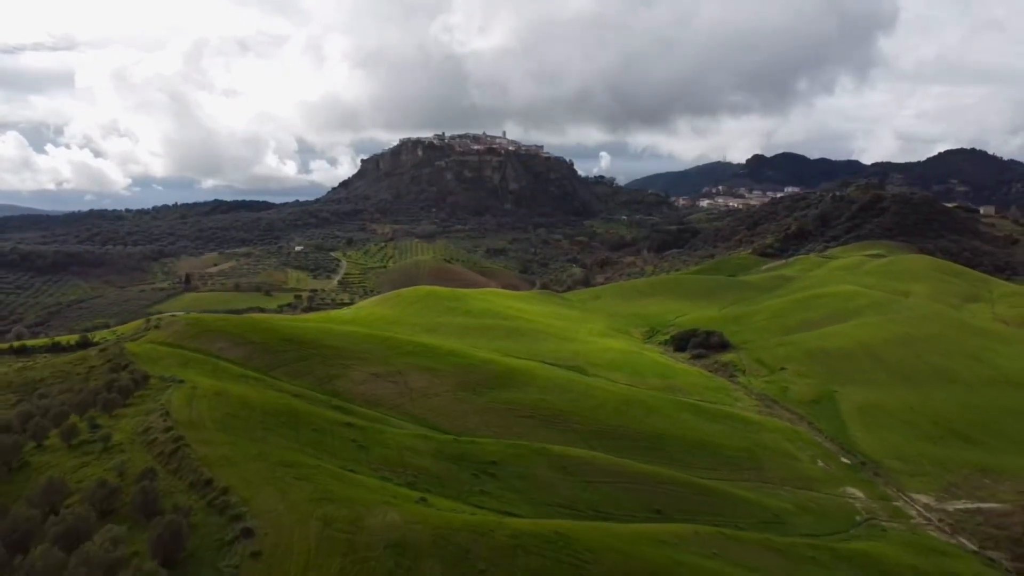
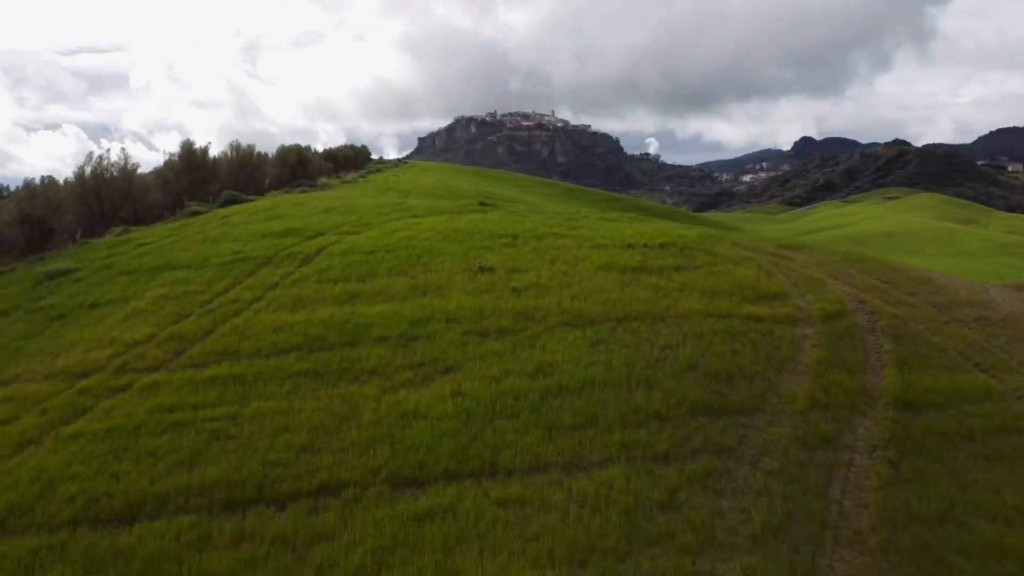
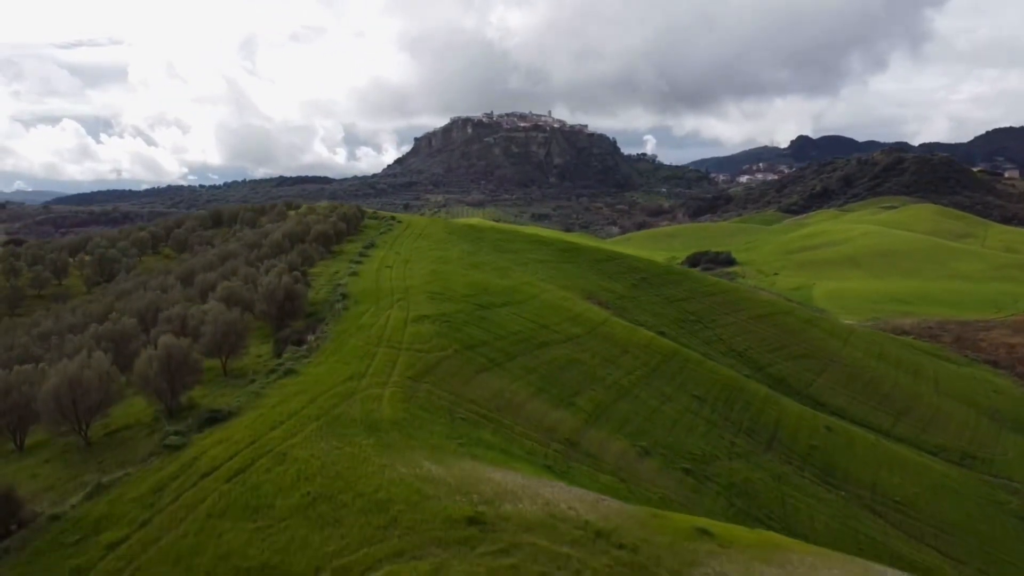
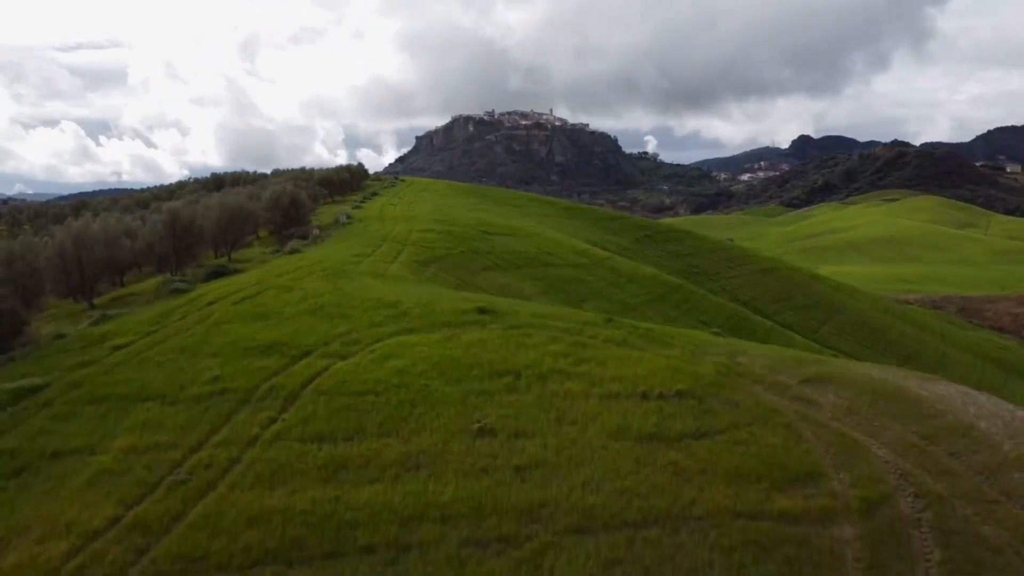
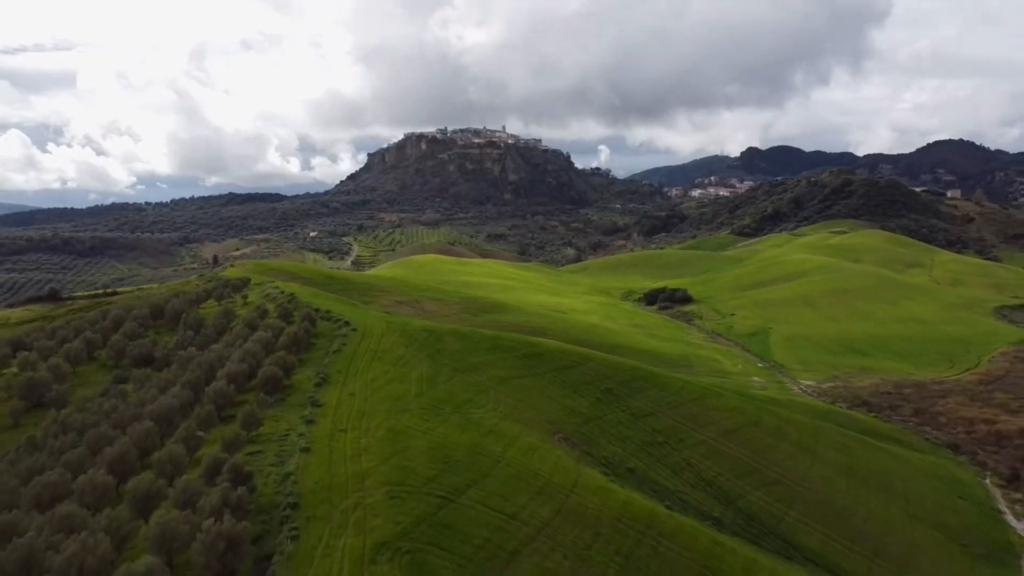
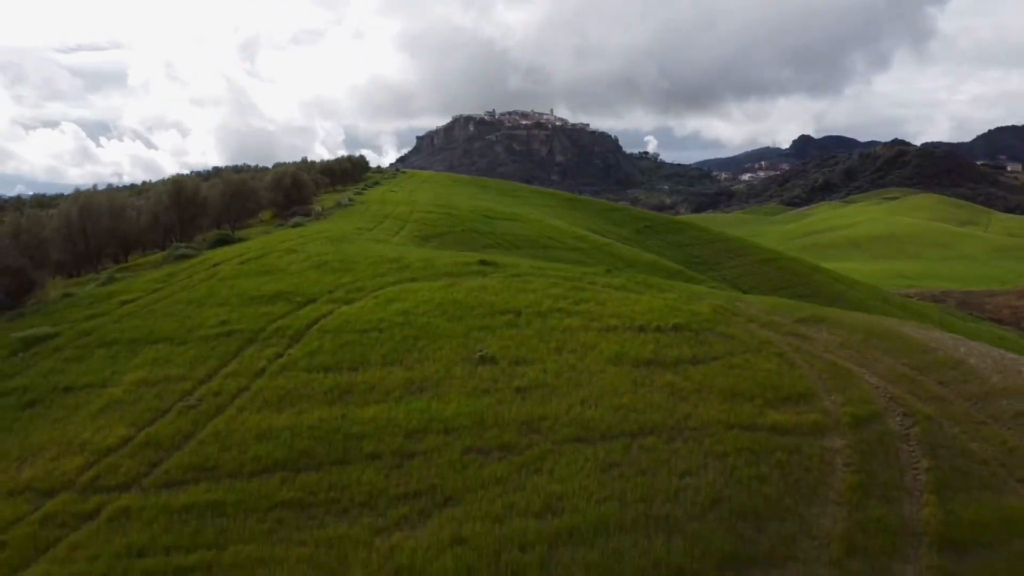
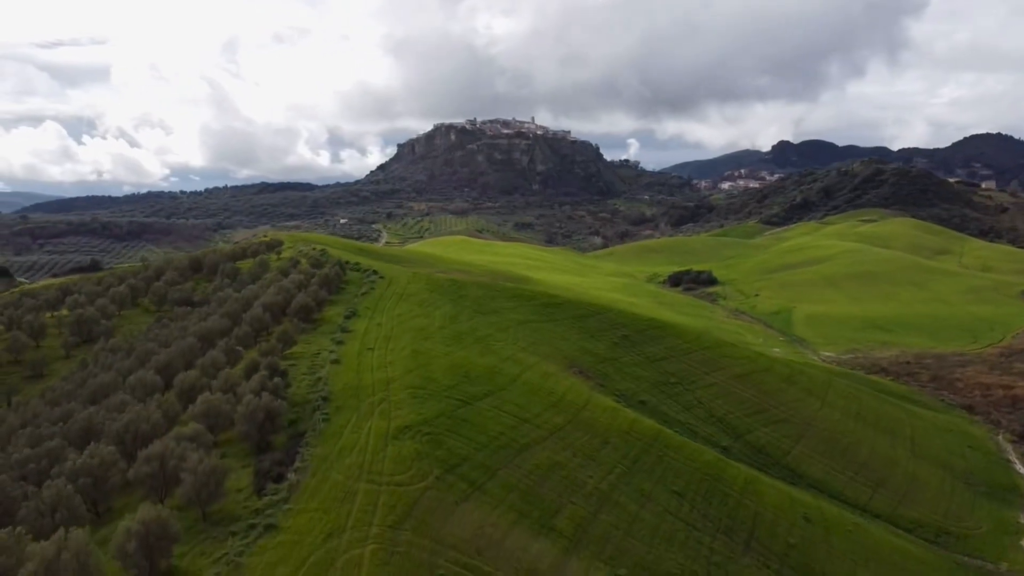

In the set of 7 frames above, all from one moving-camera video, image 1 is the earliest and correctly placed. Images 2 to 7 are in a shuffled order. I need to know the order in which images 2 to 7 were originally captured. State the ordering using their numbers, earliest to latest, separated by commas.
5, 7, 3, 4, 6, 2
